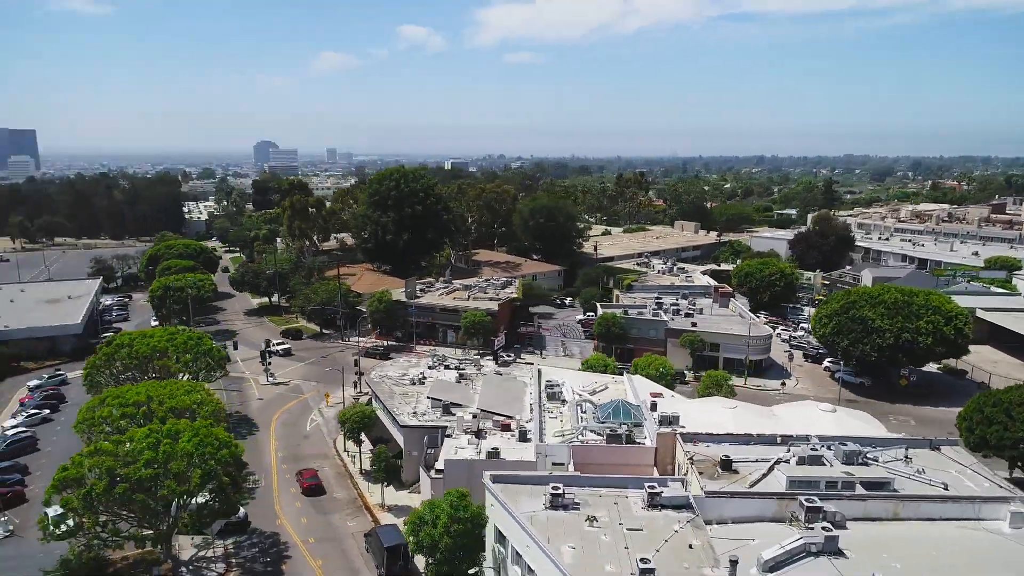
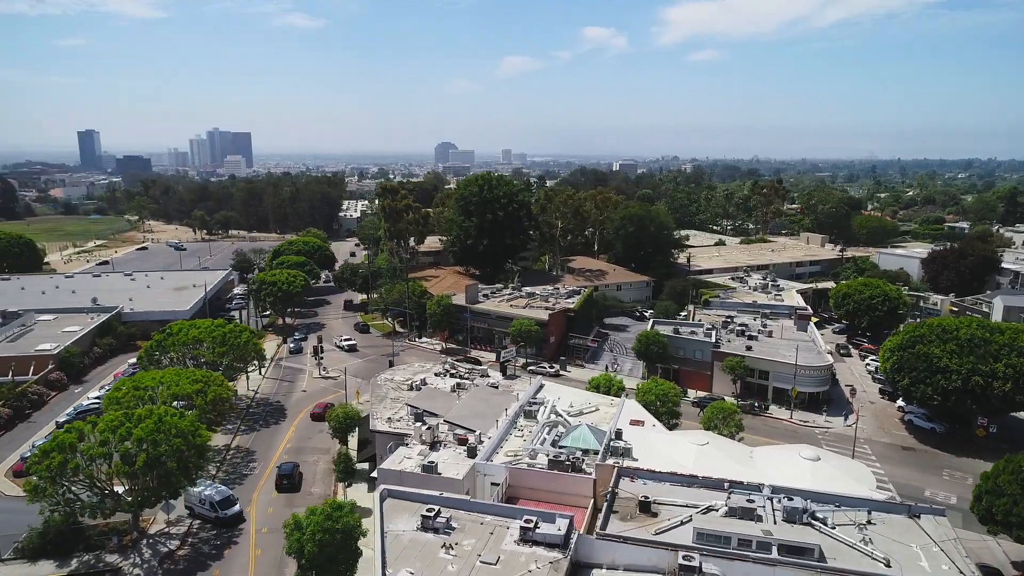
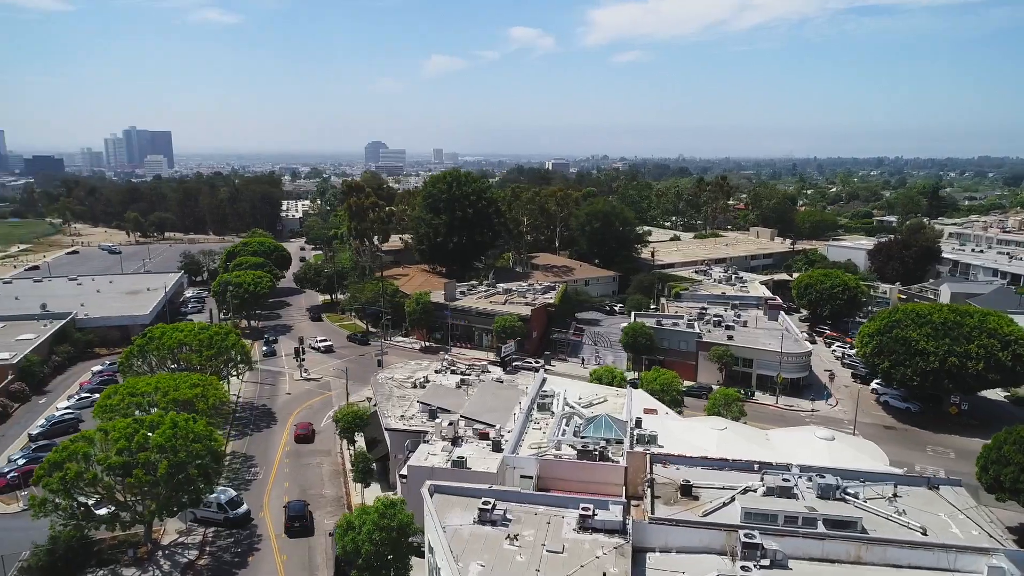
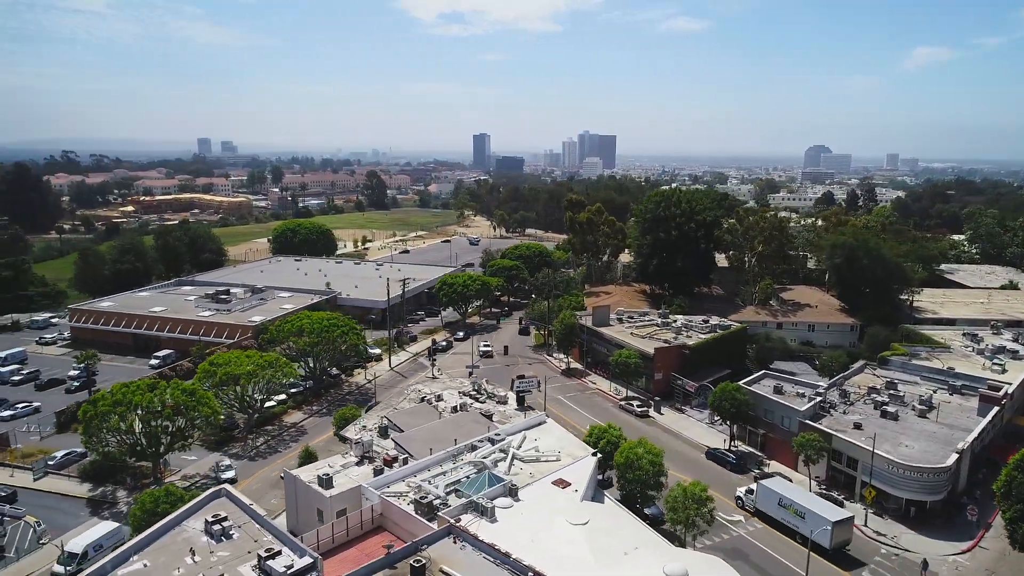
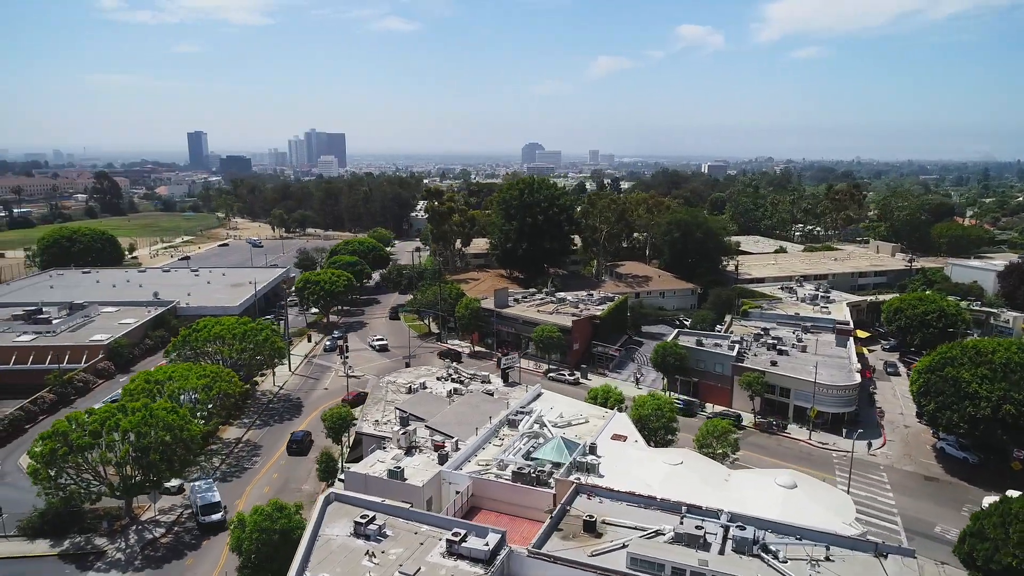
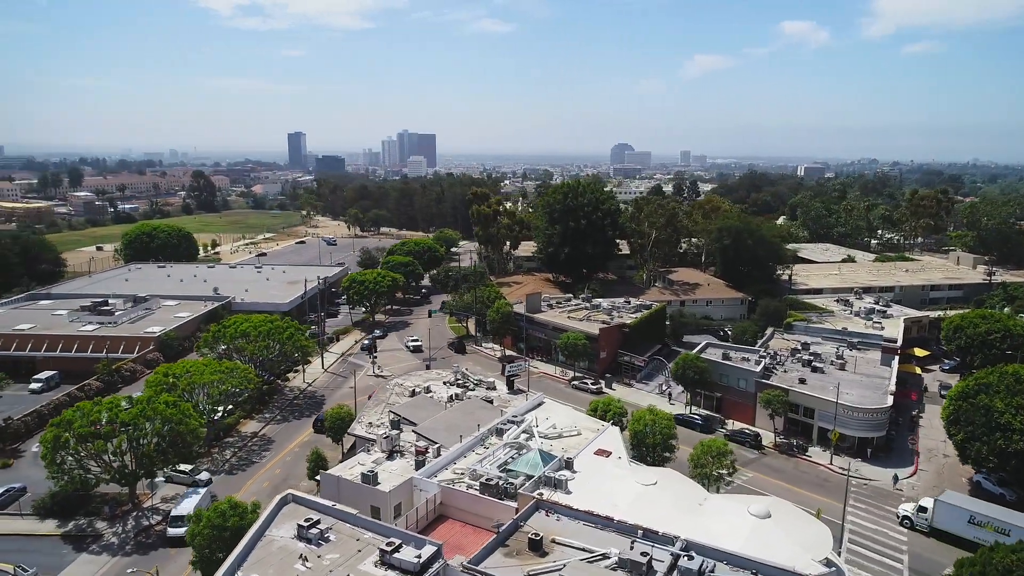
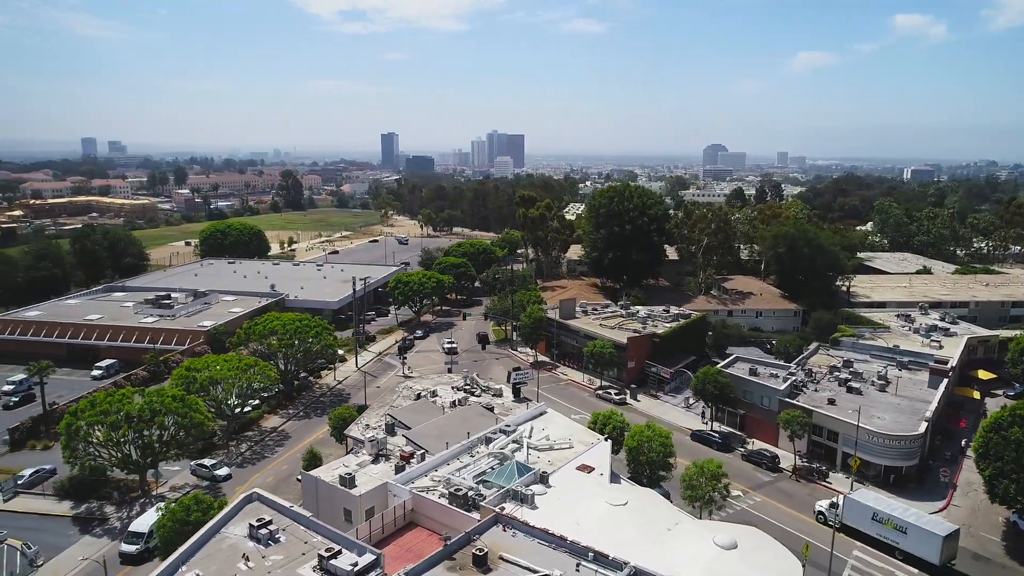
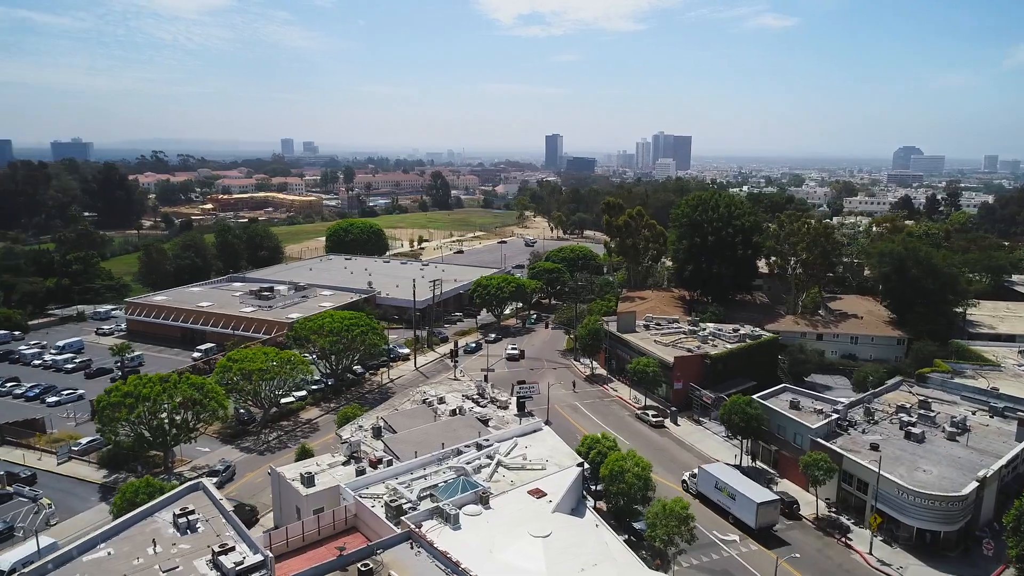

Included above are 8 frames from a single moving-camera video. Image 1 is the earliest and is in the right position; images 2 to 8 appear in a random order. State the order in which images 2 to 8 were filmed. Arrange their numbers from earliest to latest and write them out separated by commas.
3, 2, 5, 6, 7, 4, 8
